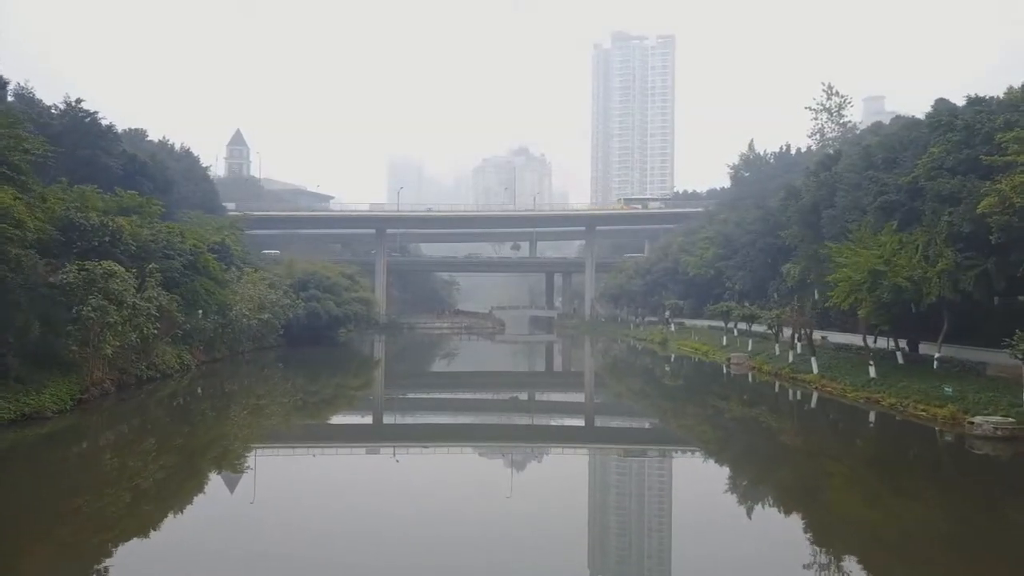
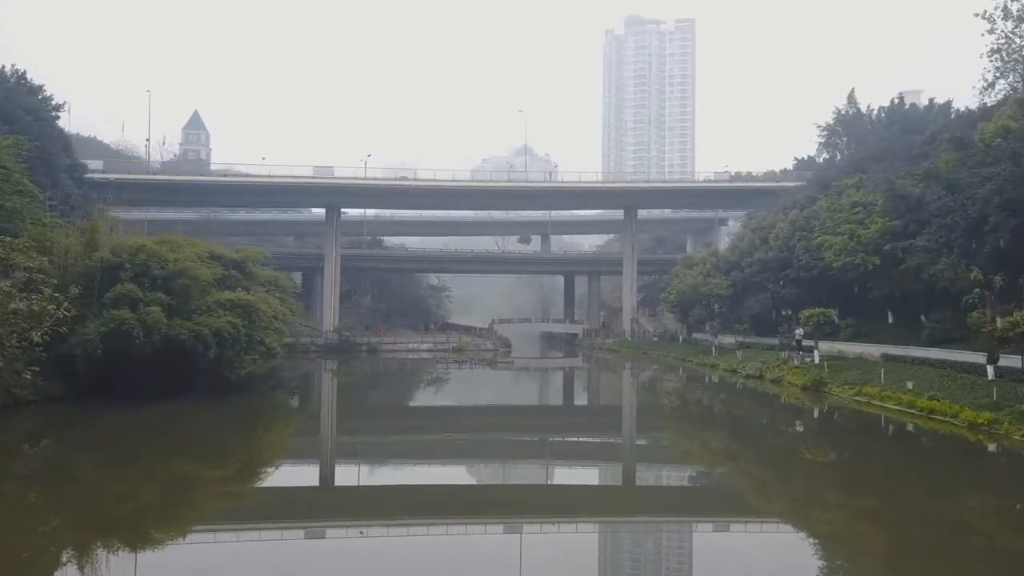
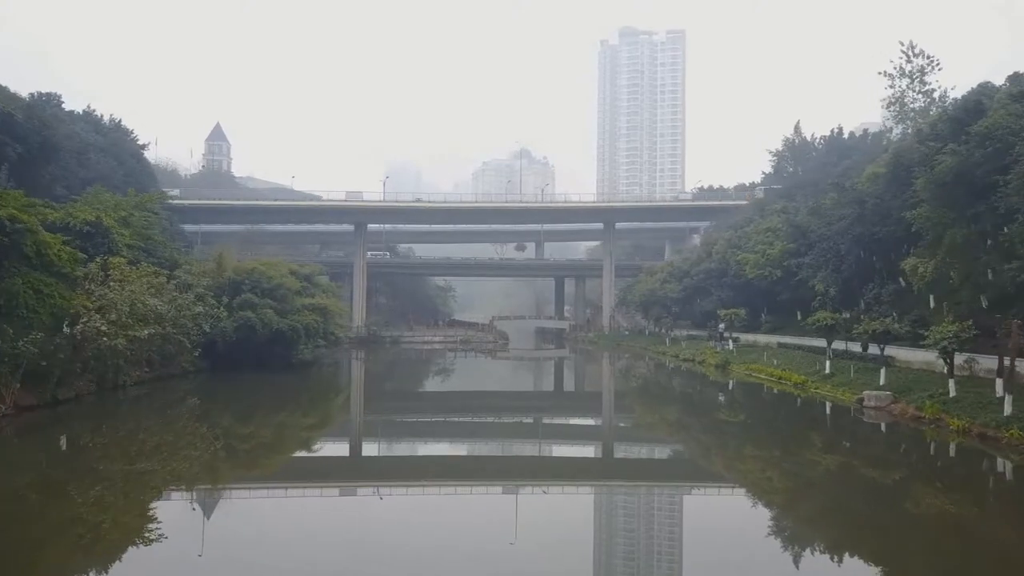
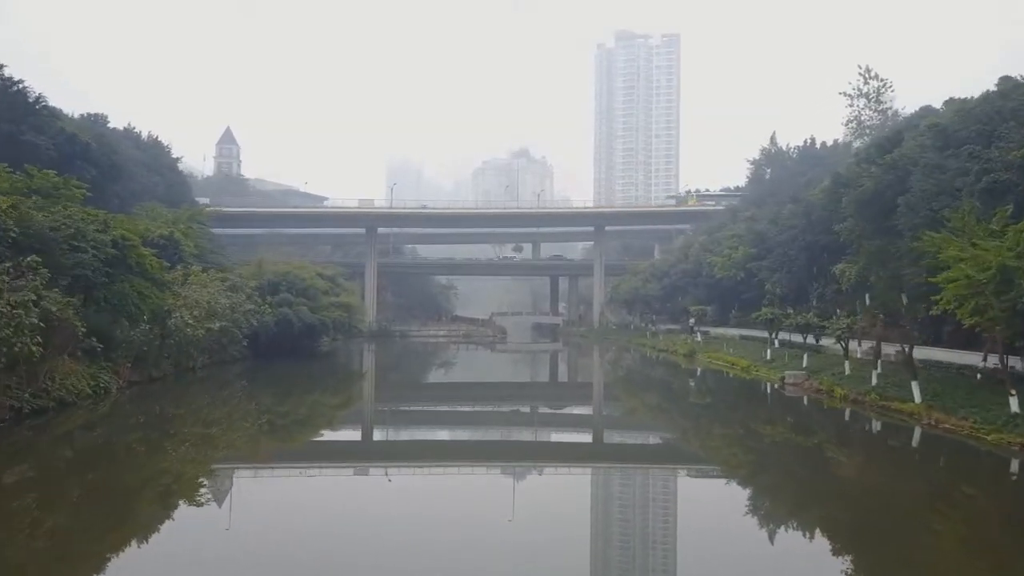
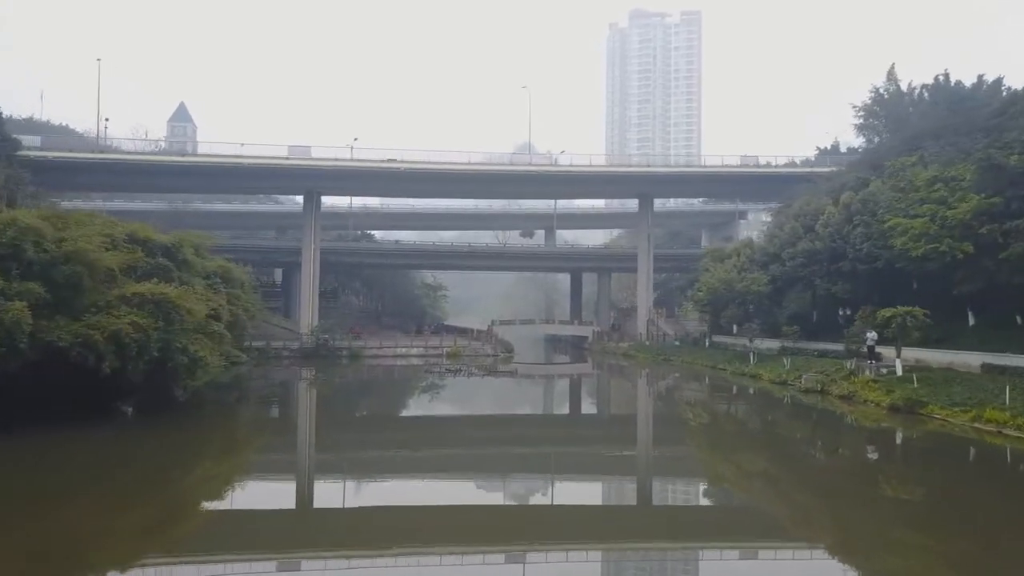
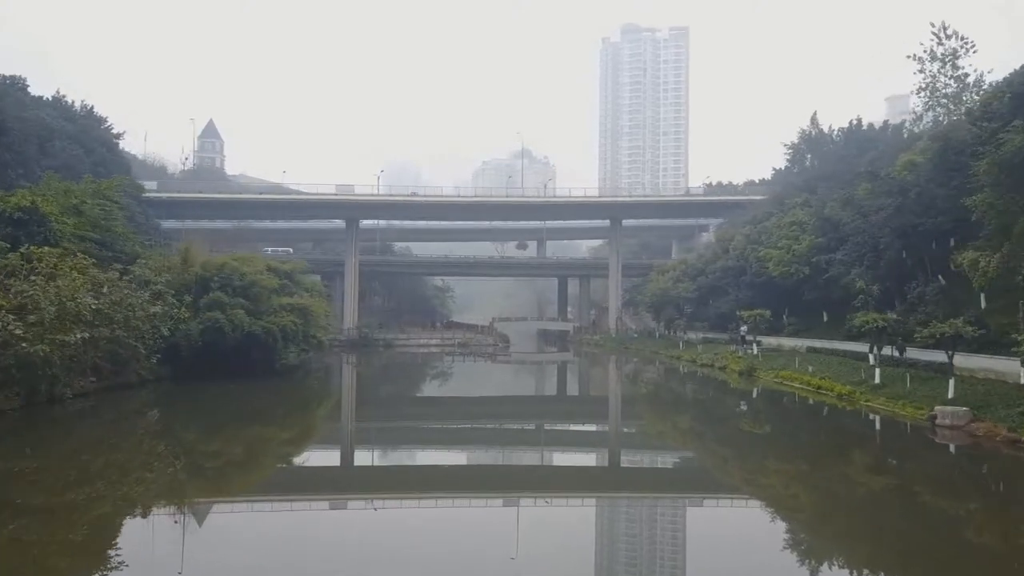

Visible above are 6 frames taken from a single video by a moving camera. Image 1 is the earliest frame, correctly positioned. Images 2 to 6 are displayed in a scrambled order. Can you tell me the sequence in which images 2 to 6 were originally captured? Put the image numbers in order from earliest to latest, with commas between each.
4, 3, 6, 2, 5
